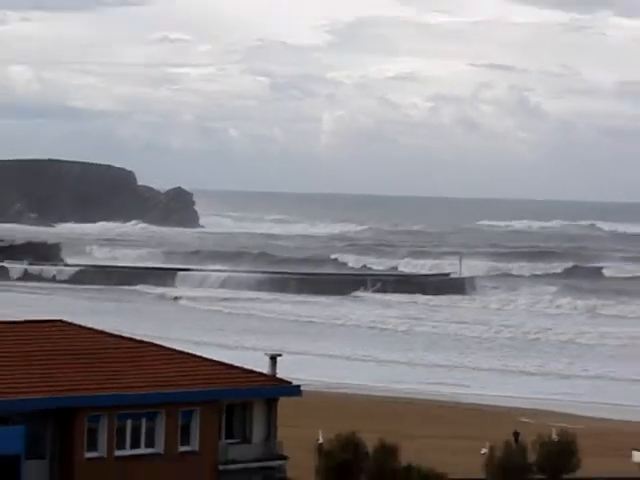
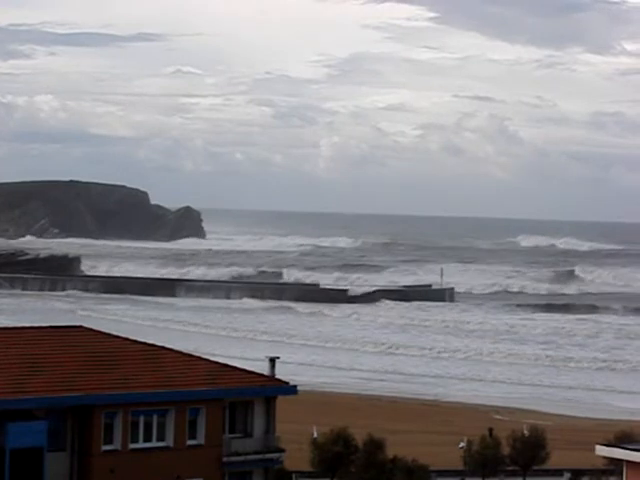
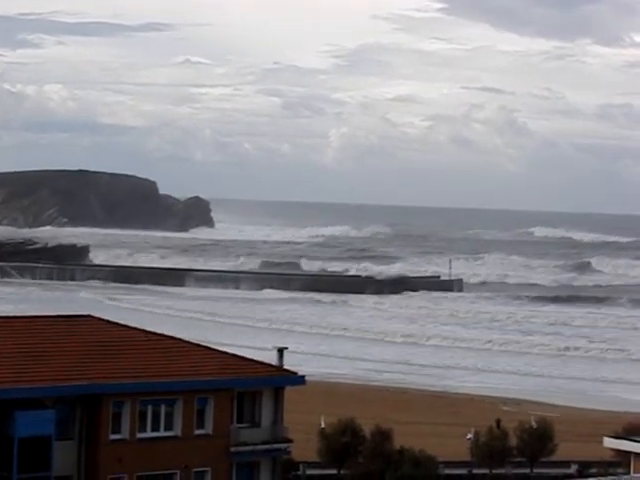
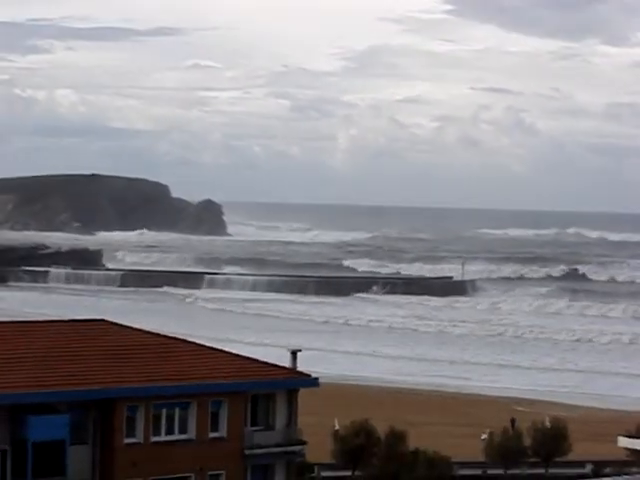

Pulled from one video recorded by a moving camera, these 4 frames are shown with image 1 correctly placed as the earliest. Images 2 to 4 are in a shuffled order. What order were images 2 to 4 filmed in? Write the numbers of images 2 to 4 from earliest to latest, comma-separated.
4, 3, 2
